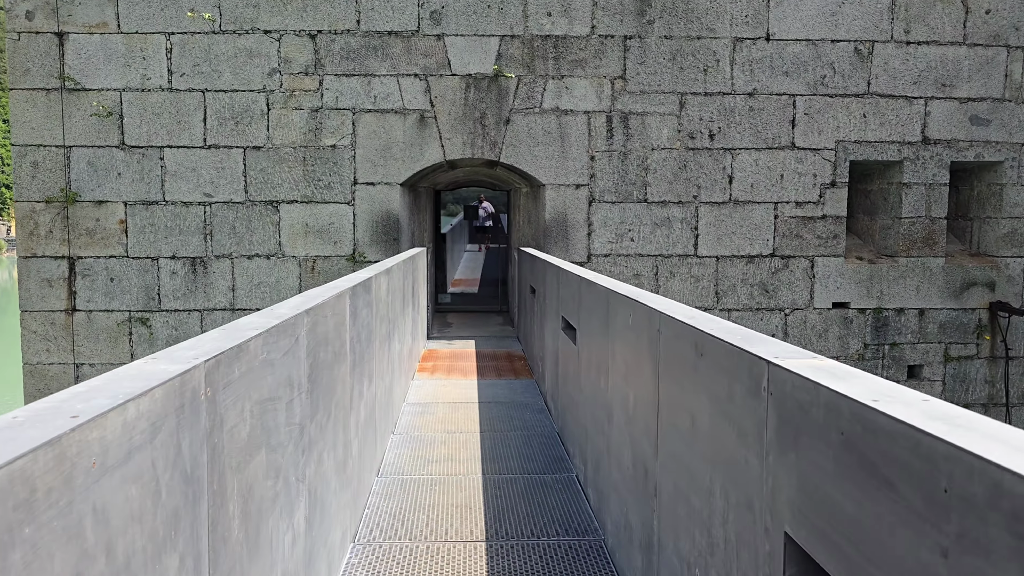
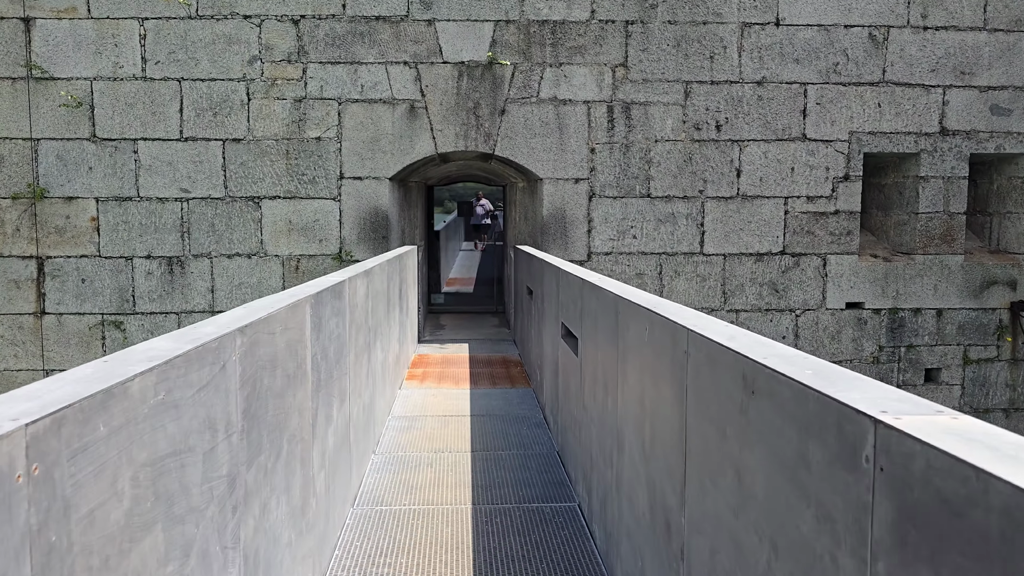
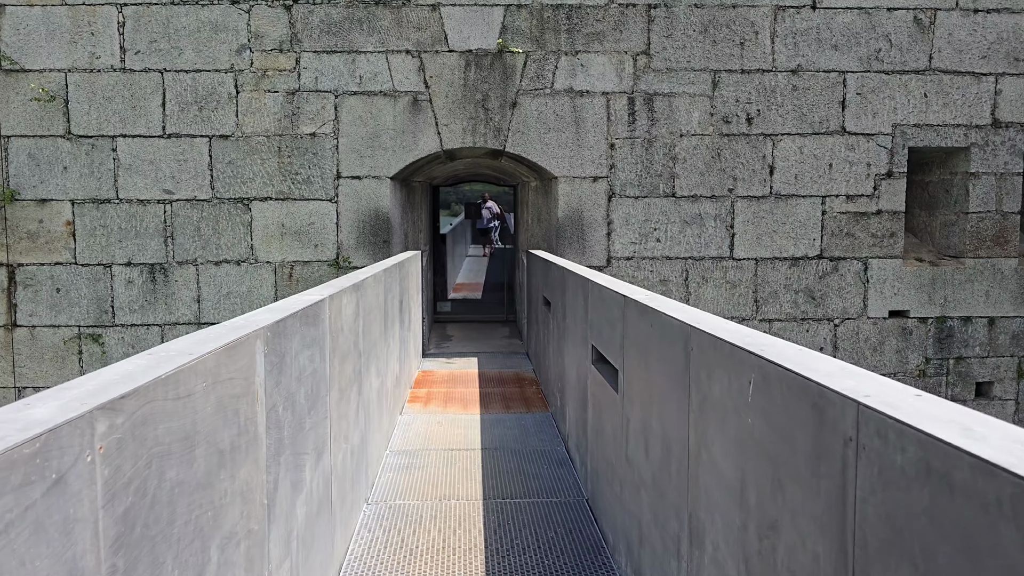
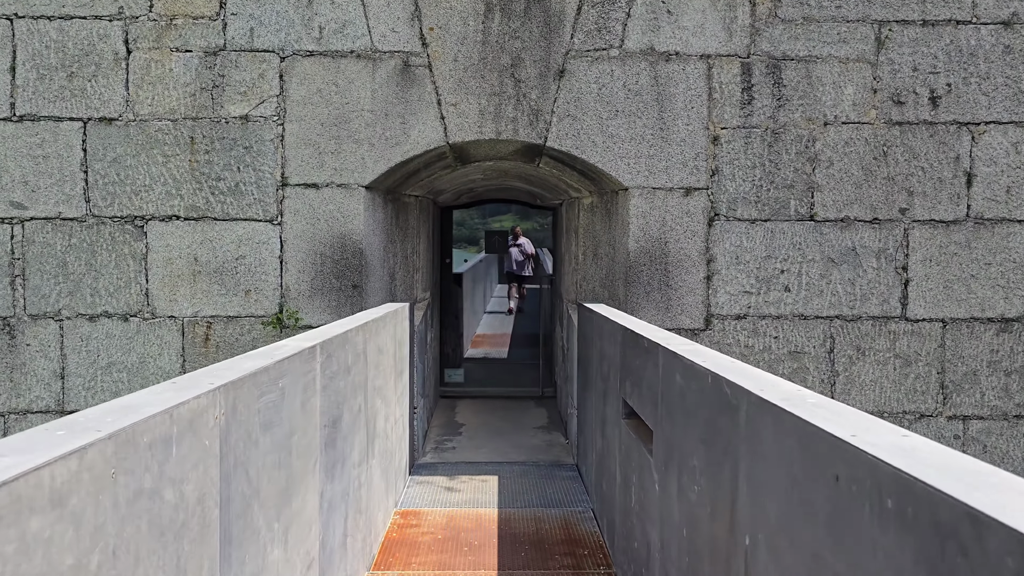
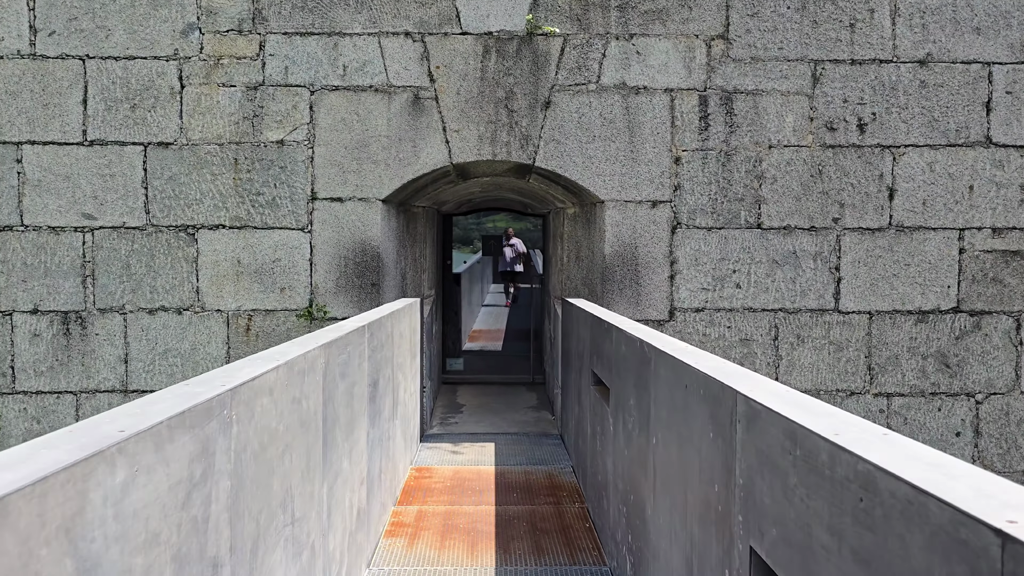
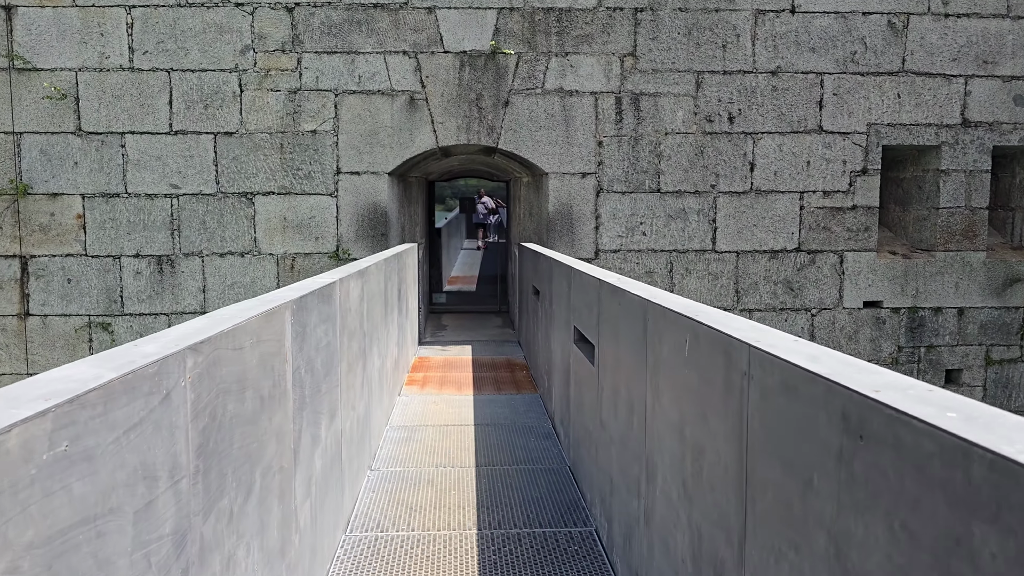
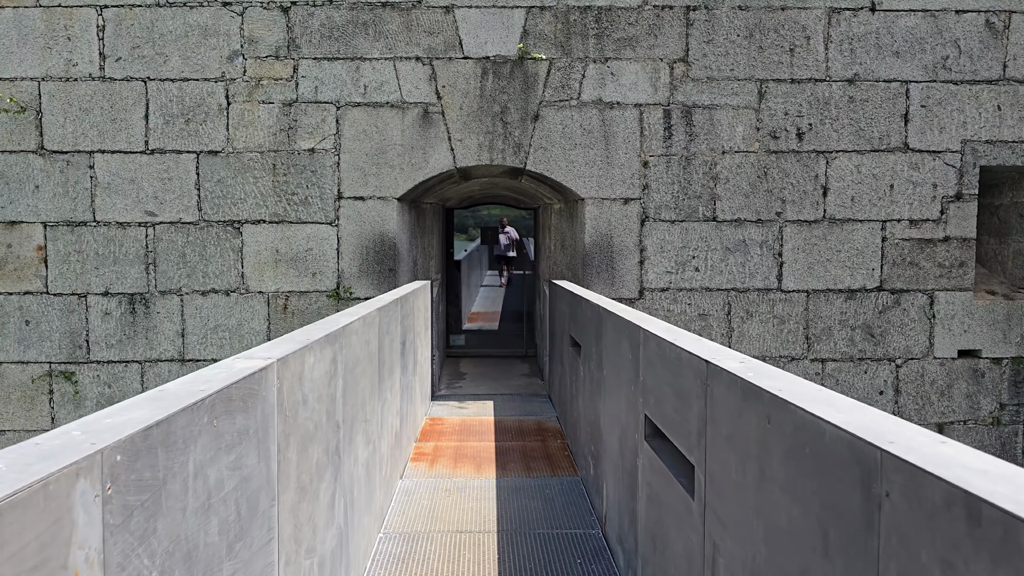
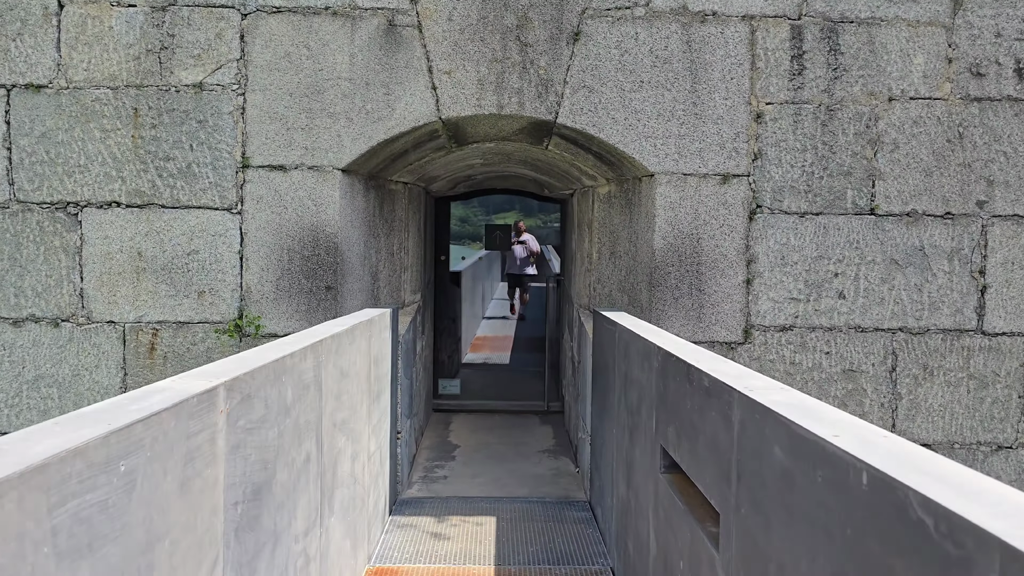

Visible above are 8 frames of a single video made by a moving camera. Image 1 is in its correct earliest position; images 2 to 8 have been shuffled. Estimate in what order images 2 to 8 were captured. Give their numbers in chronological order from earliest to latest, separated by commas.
2, 6, 3, 7, 5, 4, 8
